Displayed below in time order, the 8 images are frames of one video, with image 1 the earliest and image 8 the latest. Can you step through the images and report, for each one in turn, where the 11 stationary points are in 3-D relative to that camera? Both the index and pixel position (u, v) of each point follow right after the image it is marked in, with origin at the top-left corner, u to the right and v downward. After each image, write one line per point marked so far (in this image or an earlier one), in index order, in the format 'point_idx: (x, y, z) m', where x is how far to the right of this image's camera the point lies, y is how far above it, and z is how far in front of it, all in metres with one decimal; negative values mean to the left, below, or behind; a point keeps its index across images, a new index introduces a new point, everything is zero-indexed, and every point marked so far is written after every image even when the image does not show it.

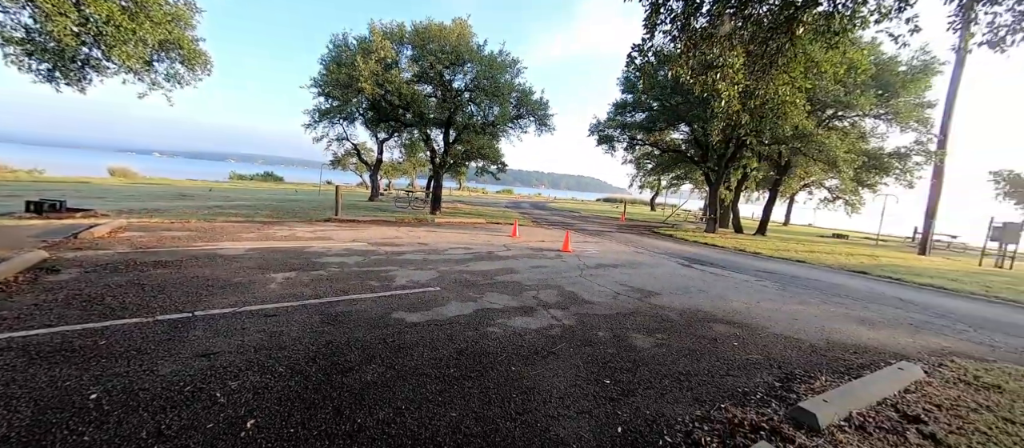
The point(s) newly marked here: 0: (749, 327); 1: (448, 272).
0: (+3.1, -1.3, +5.0) m
1: (-1.1, -0.9, +6.9) m
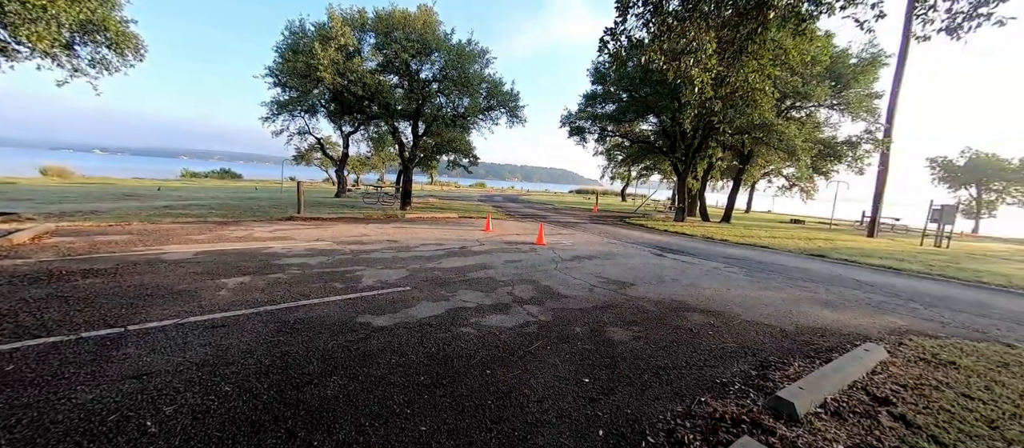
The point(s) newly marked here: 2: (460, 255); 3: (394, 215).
0: (+2.7, -1.2, +5.1) m
1: (-1.6, -0.8, +6.6) m
2: (-1.1, -0.6, +8.0) m
3: (-4.4, +0.3, +14.5) m
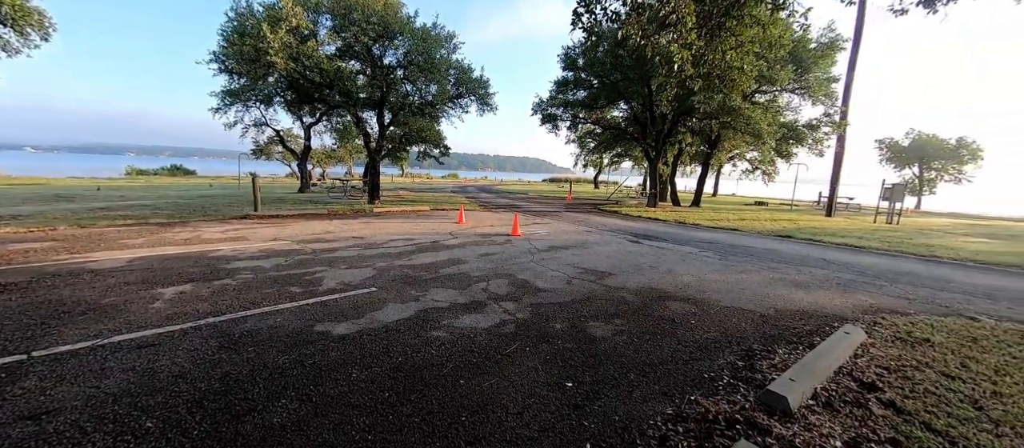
0: (+2.4, -1.0, +4.9) m
1: (-2.0, -0.7, +6.2) m
2: (-1.6, -0.5, +7.6) m
3: (-5.4, +0.5, +13.8) m
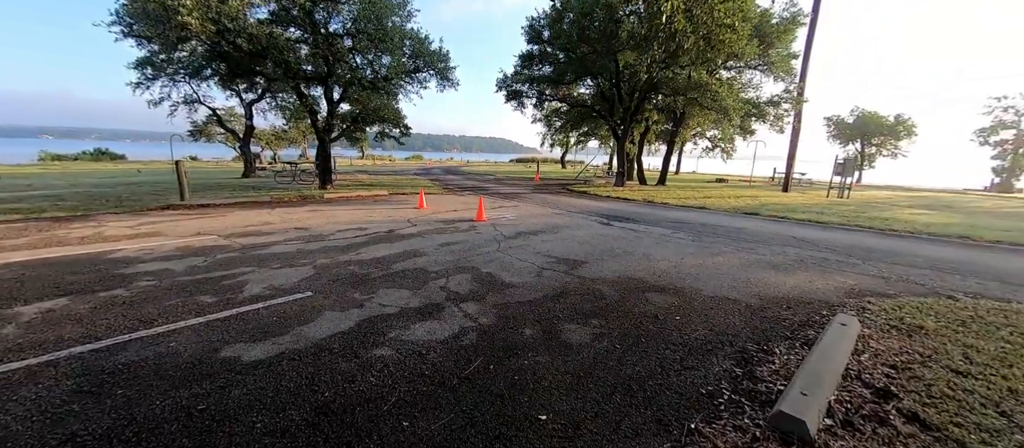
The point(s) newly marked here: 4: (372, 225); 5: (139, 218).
0: (+2.0, -0.8, +4.5) m
1: (-2.6, -0.6, +5.4) m
2: (-2.3, -0.3, +6.8) m
3: (-6.6, +0.9, +12.6) m
4: (-2.9, 0.0, +8.1) m
5: (-8.2, +0.1, +8.5) m
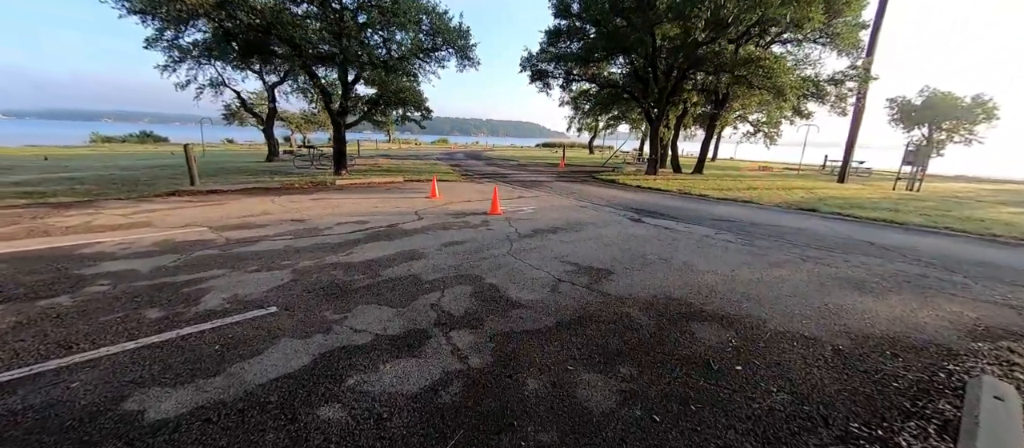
0: (+2.1, -0.9, +3.5) m
1: (-2.4, -0.5, +4.6) m
2: (-2.0, -0.2, +6.0) m
3: (-5.9, +1.3, +12.0) m
4: (-2.6, +0.1, +7.4) m
5: (-7.8, +0.4, +8.2) m
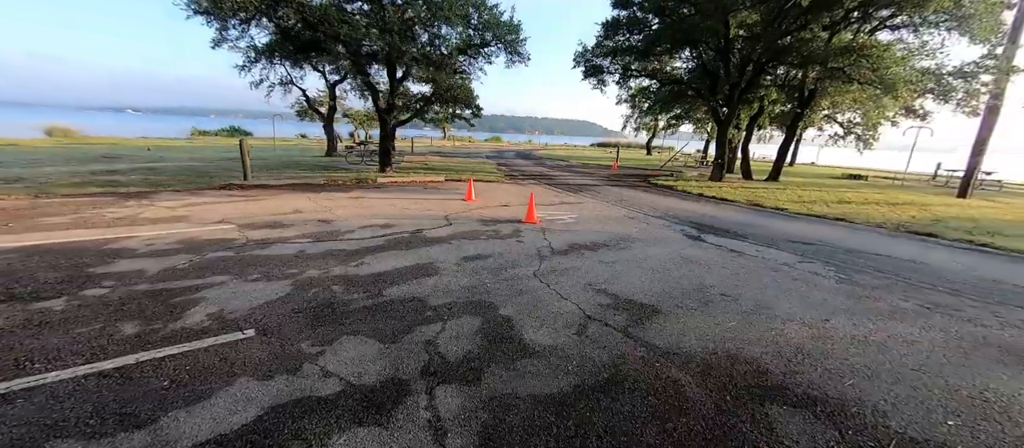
0: (+2.1, -1.2, +2.4) m
1: (-2.2, -0.6, +4.2) m
2: (-1.6, -0.3, +5.5) m
3: (-4.6, +1.4, +12.0) m
4: (-1.9, +0.1, +6.9) m
5: (-7.0, +0.6, +8.4) m
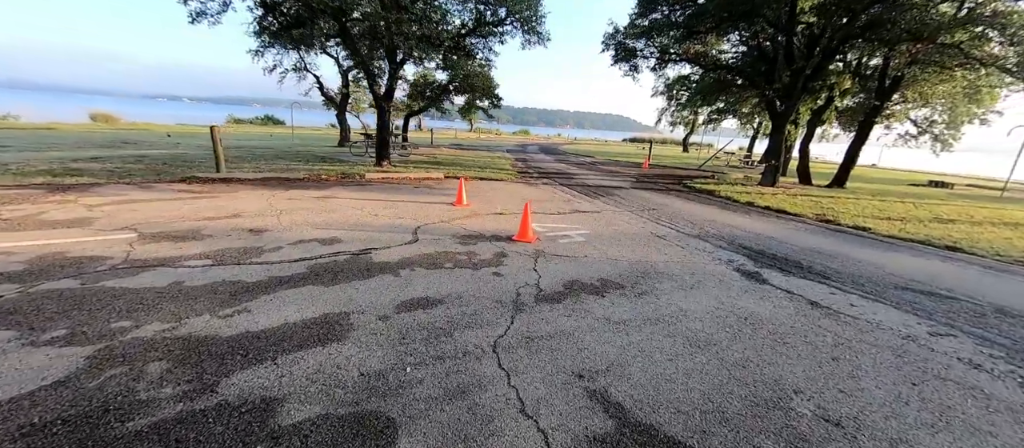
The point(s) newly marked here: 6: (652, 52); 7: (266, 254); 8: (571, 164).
0: (+1.5, -1.6, +0.6) m
1: (-2.6, -0.8, +2.6) m
2: (-1.9, -0.5, +3.9) m
3: (-4.3, +1.4, +10.6) m
4: (-2.1, -0.1, +5.3) m
5: (-7.1, +0.6, +7.2) m
6: (+5.2, +6.2, +14.1) m
7: (-2.8, -0.3, +4.5) m
8: (+2.9, +2.8, +18.1) m
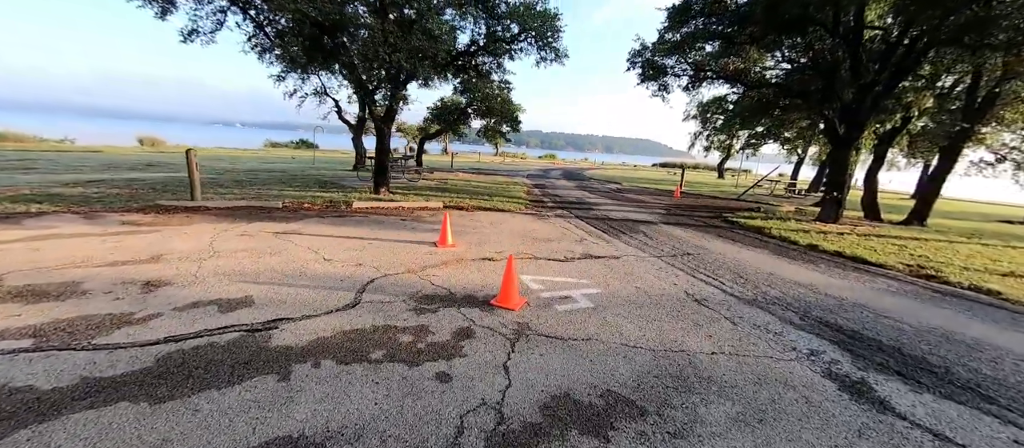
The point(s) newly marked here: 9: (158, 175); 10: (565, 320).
0: (+0.9, -1.9, -1.1) m
1: (-3.0, -1.2, +1.3) m
2: (-2.2, -1.0, +2.5) m
3: (-4.1, +0.5, +9.4) m
4: (-2.4, -0.7, +4.0) m
5: (-7.1, 0.0, +6.2) m
6: (+5.7, +5.0, +12.5) m
7: (-3.1, -0.8, +3.1) m
8: (+3.6, +1.4, +16.5) m
9: (-14.3, +2.1, +15.8) m
10: (+0.5, -0.9, +3.7) m
